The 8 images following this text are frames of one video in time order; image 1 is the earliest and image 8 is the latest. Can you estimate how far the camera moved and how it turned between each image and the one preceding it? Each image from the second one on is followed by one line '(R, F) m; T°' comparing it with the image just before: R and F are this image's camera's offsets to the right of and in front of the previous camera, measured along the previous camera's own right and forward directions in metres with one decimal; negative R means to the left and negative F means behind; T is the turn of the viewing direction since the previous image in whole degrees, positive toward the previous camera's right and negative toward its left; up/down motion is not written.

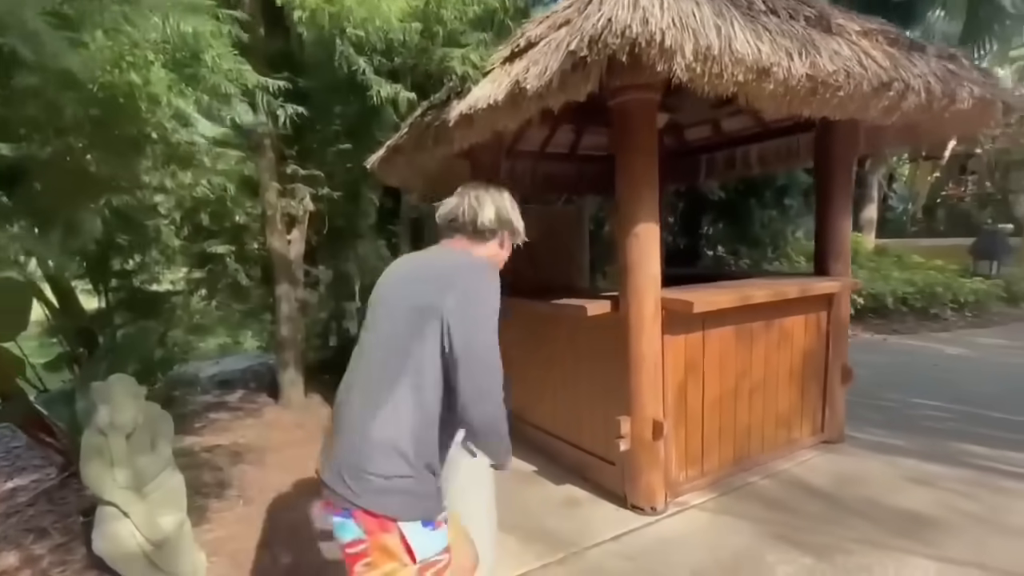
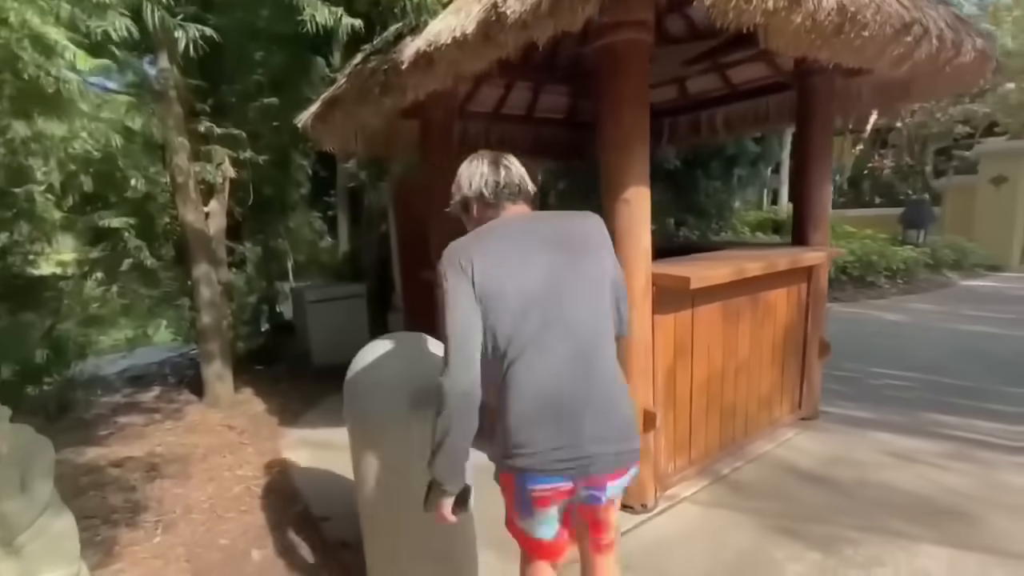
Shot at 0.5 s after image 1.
(-0.2, +0.5) m; +6°
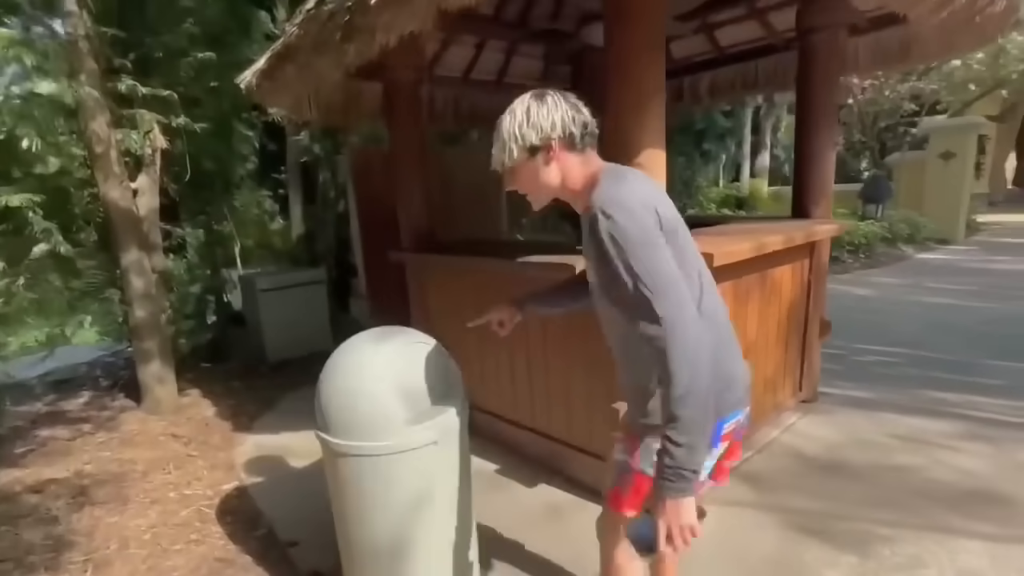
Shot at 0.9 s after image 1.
(-0.2, +0.4) m; +5°
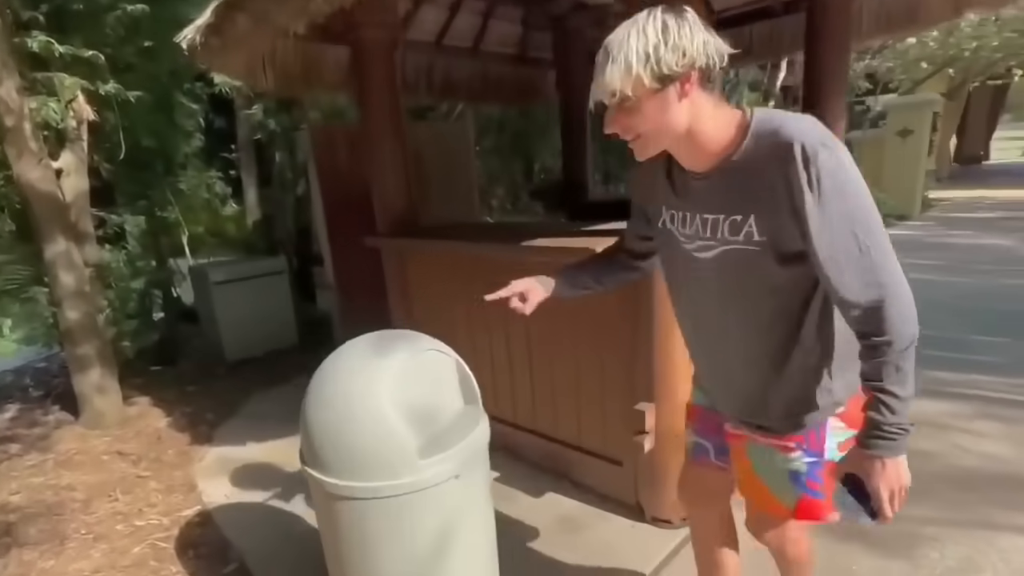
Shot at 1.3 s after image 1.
(-0.2, +0.4) m; +4°
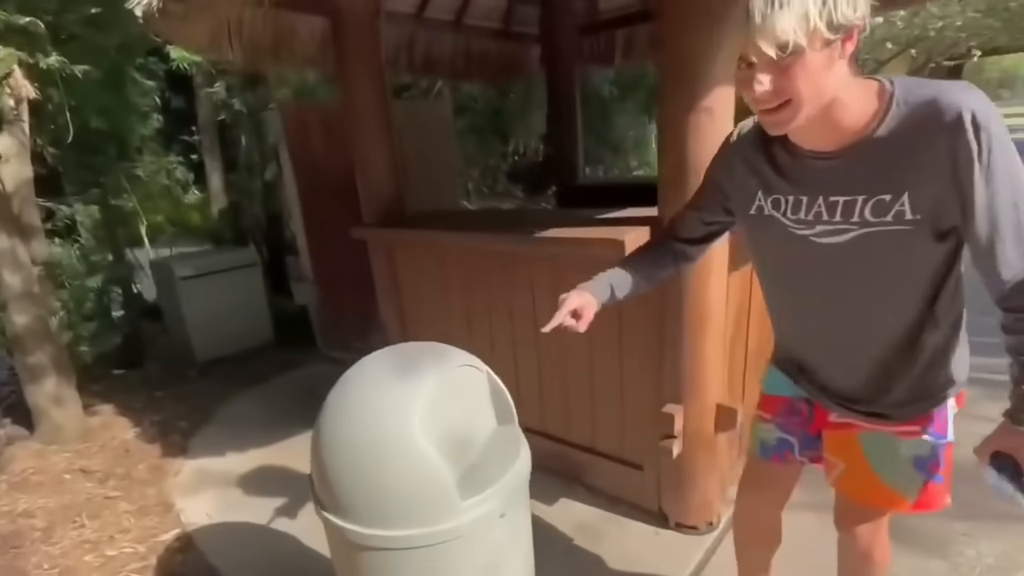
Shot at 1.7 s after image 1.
(-0.2, +0.2) m; +3°
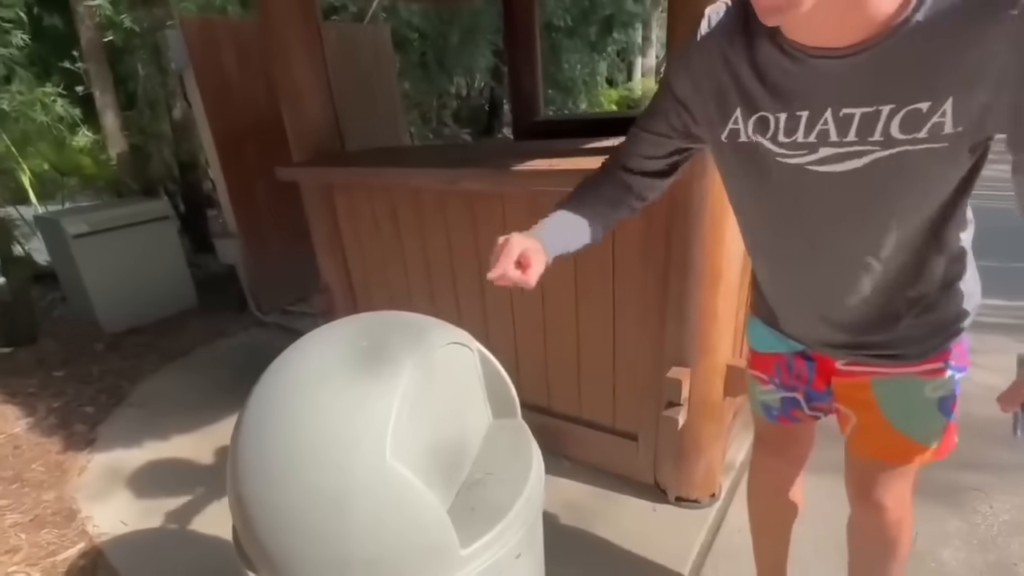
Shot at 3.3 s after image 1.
(-0.1, +0.4) m; +6°
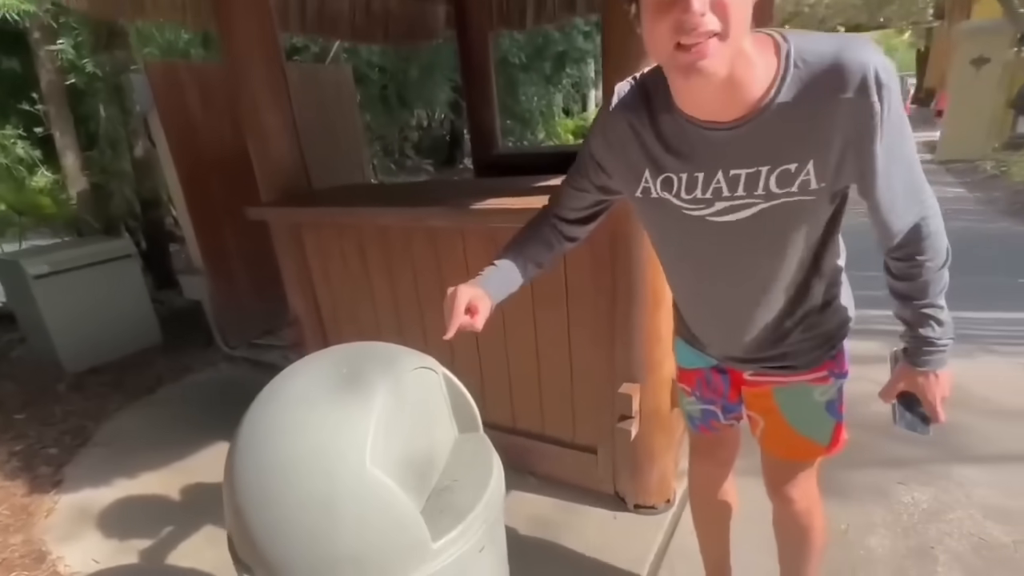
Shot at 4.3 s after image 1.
(0.0, -0.2) m; +4°
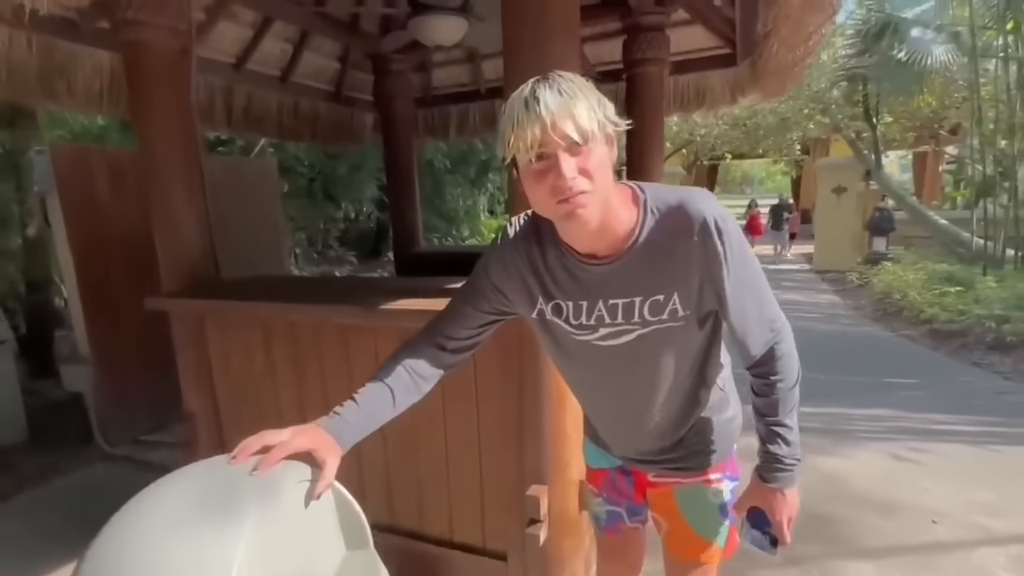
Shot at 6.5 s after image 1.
(0.0, -0.1) m; +8°
